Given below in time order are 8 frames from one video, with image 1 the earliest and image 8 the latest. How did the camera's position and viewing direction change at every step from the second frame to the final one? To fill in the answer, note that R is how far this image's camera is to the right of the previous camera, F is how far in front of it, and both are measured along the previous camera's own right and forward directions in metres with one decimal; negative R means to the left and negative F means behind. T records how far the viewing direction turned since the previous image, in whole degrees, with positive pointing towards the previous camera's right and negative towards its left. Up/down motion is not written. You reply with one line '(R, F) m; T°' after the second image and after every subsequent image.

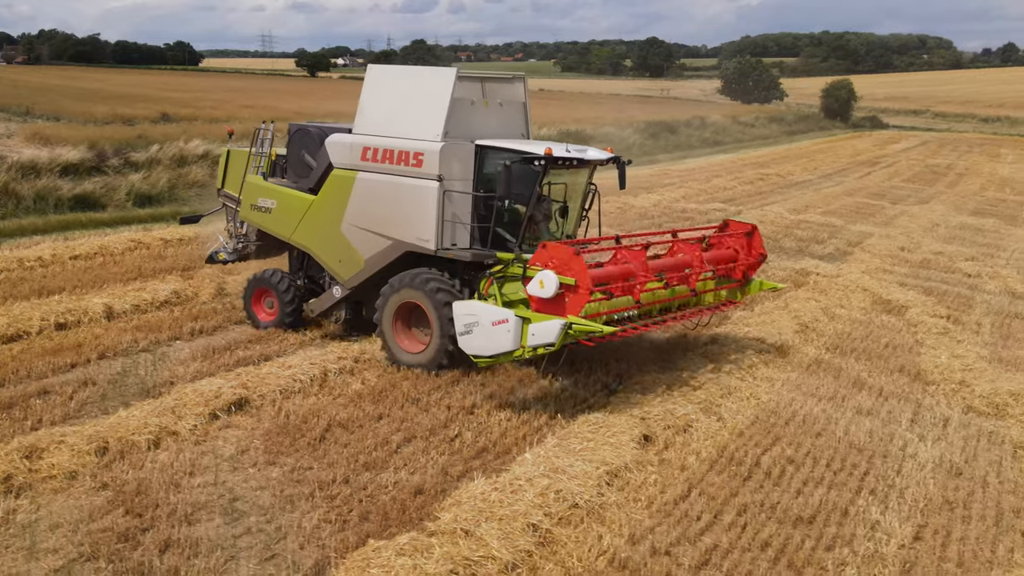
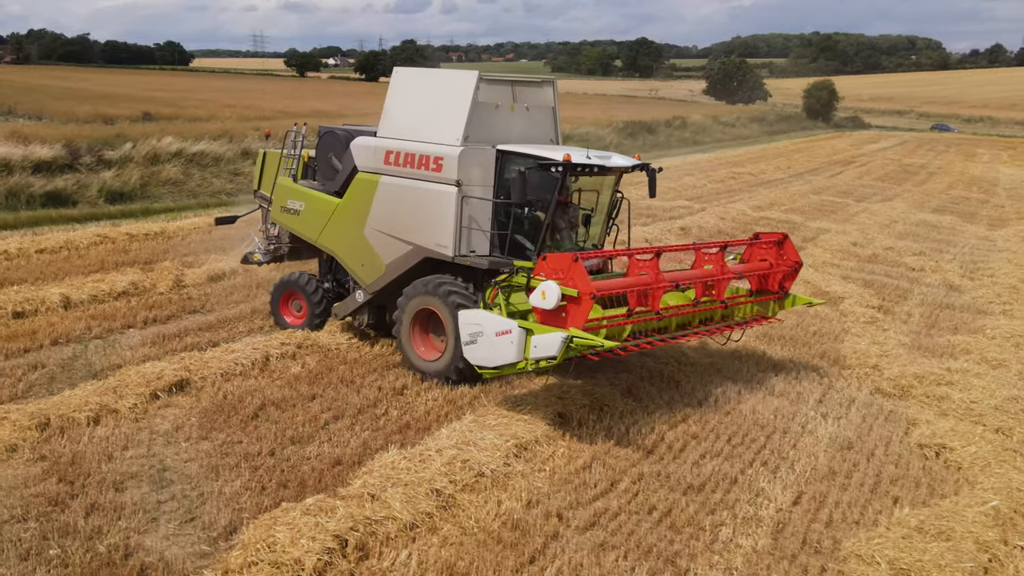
(+0.4, -0.4) m; 0°
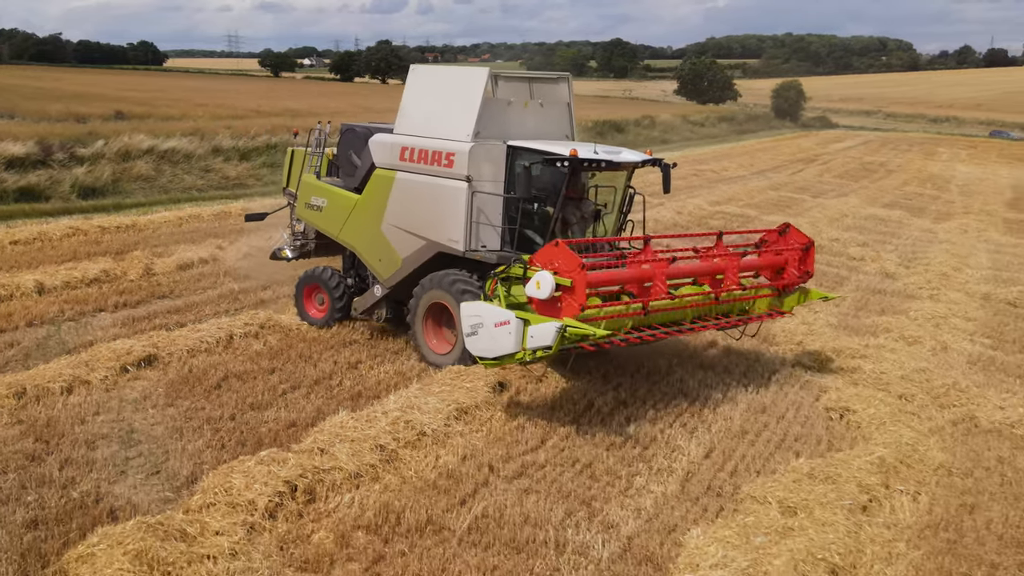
(+0.2, -0.5) m; +1°
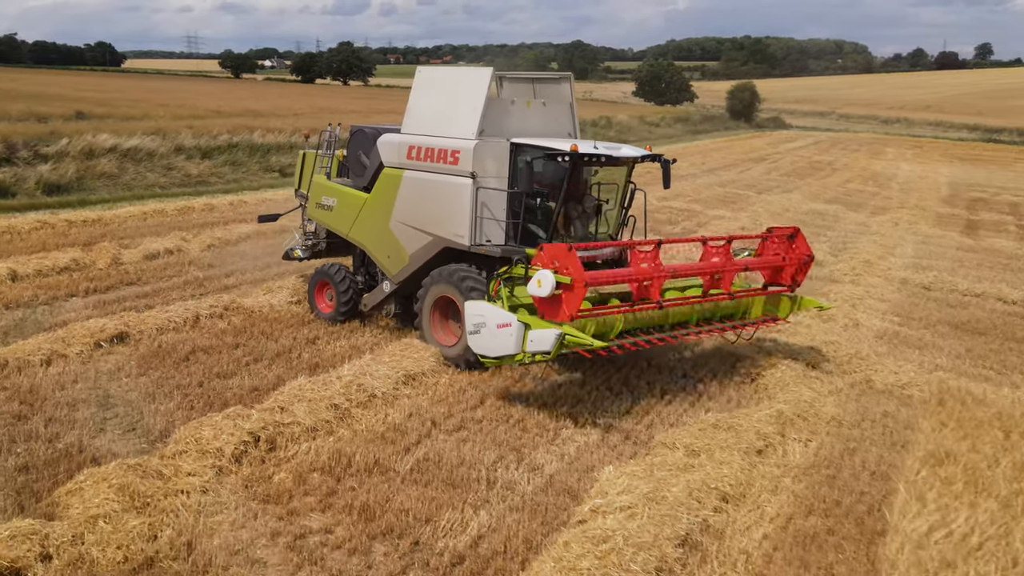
(+0.1, -0.6) m; +2°
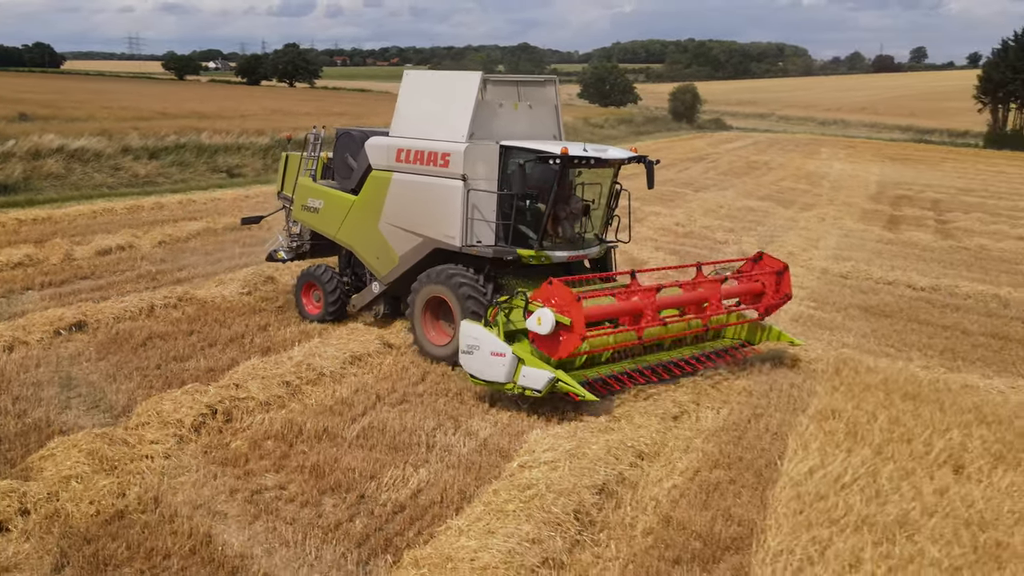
(+0.1, -0.5) m; +3°
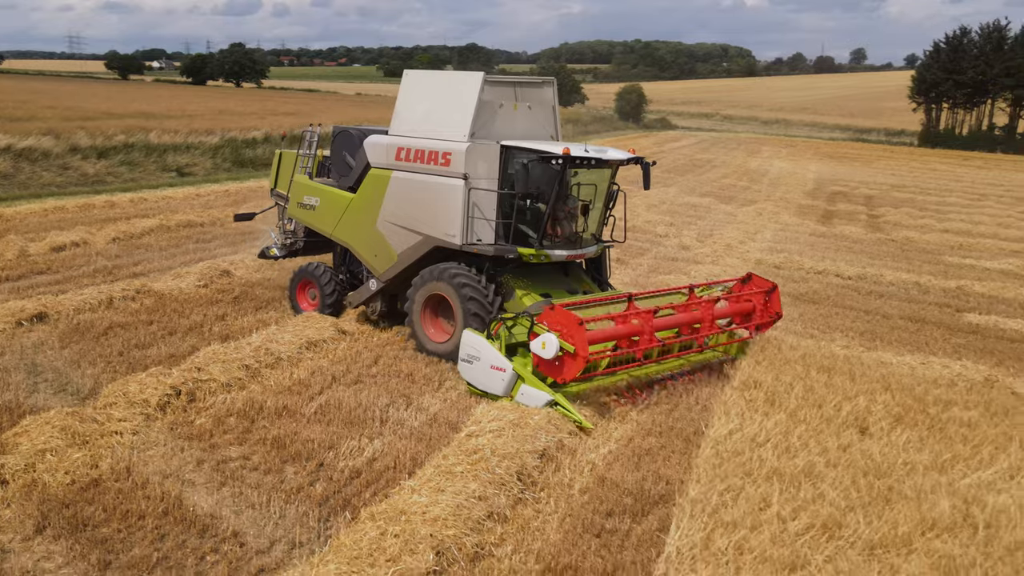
(0.0, -0.4) m; +3°
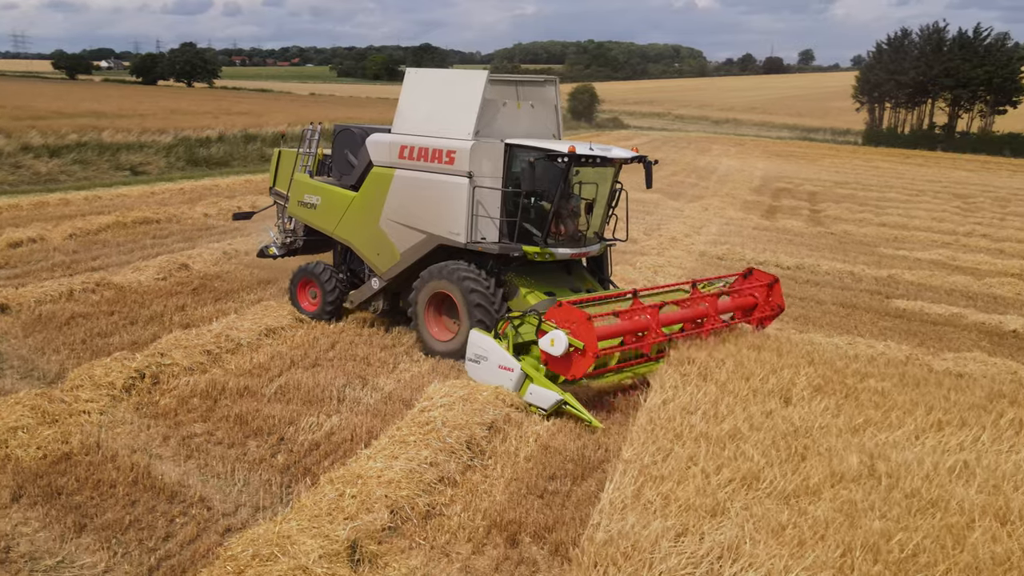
(0.0, -0.4) m; +3°
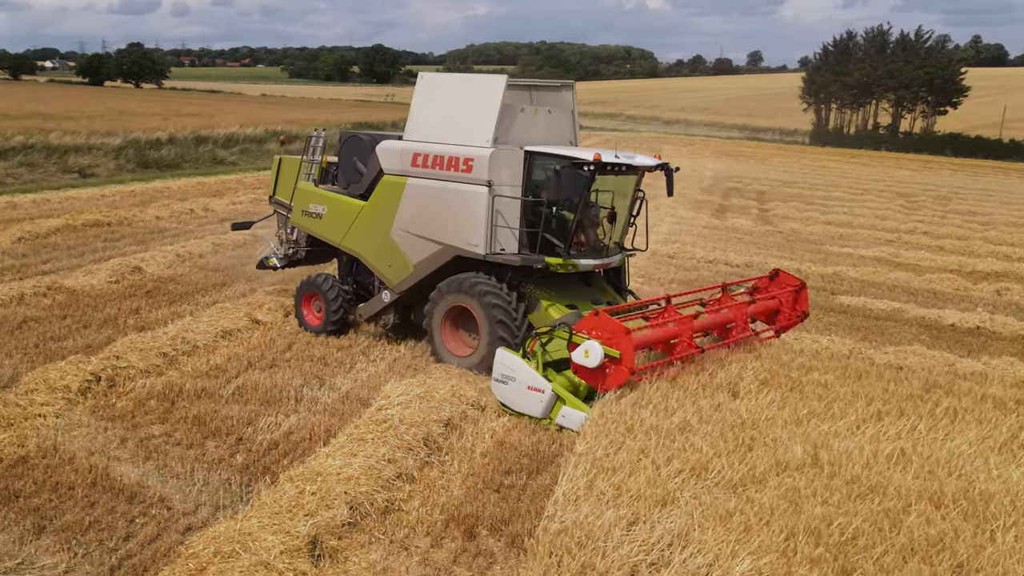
(0.0, -0.1) m; +3°
